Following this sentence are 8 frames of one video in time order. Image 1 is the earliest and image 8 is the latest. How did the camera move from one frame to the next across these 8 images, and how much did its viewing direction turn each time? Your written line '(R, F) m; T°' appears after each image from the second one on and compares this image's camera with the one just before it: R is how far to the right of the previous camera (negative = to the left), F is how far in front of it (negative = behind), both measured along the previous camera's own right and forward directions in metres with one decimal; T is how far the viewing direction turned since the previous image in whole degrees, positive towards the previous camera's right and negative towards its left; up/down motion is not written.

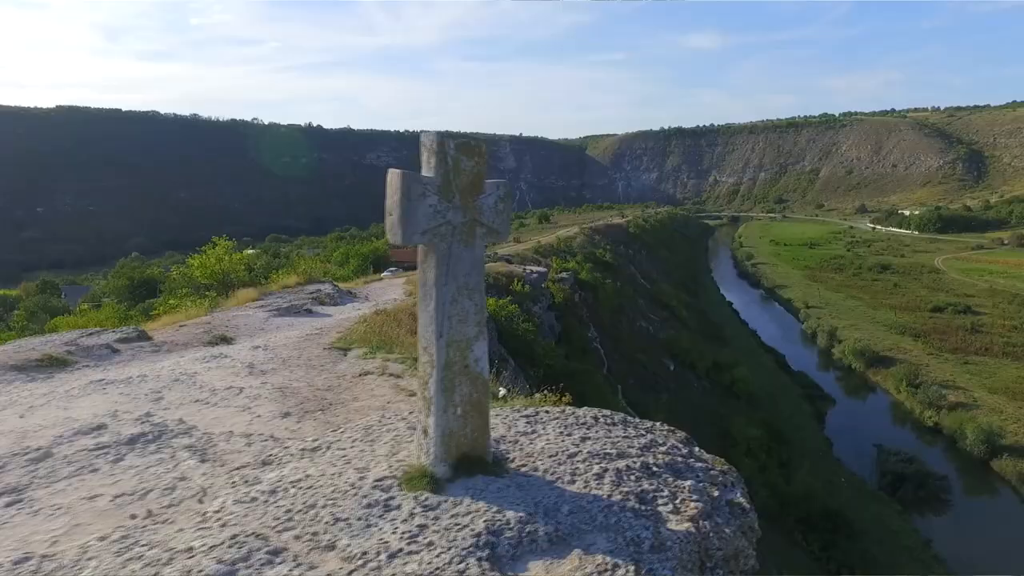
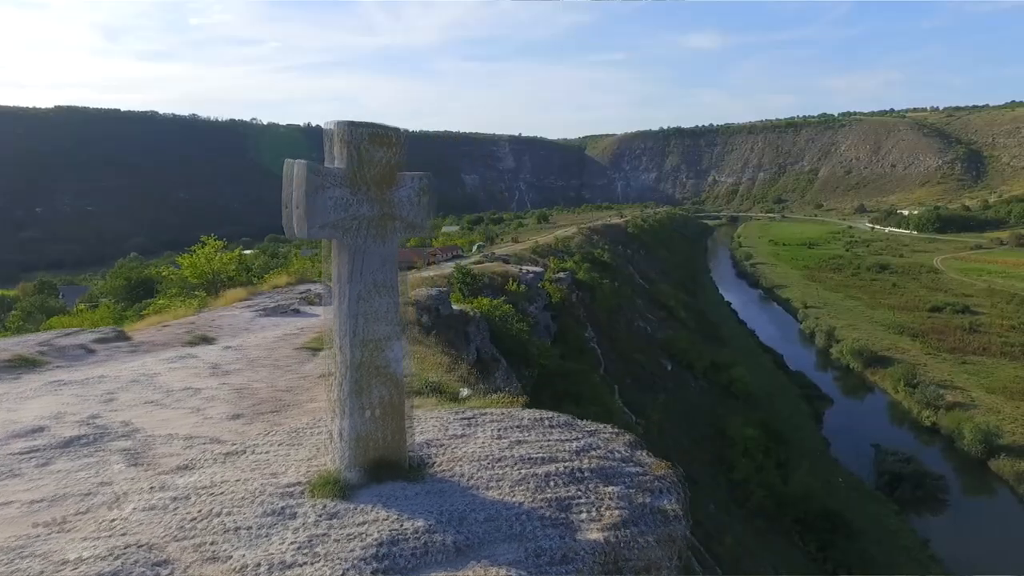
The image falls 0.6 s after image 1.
(+0.1, 0.0) m; 0°
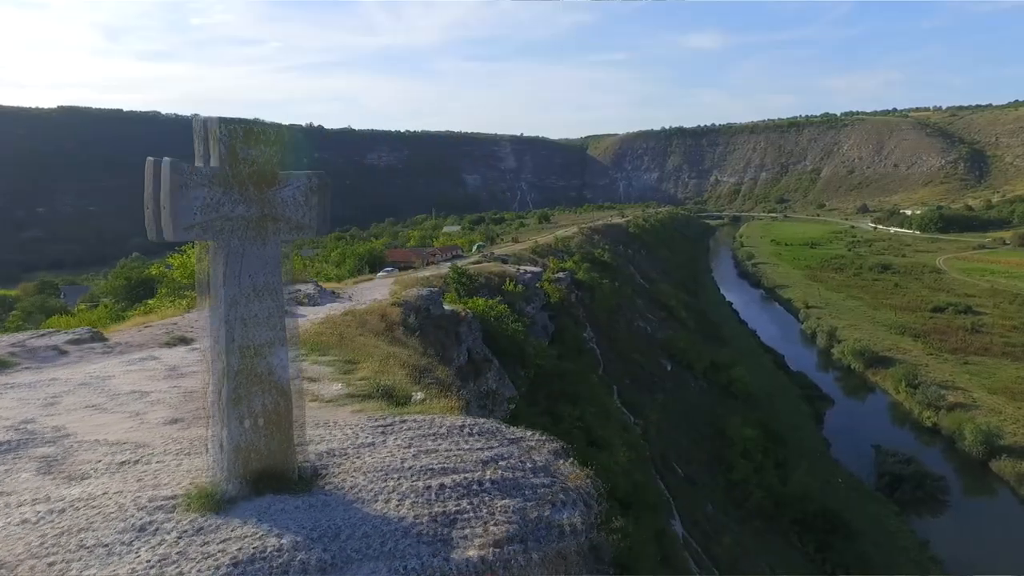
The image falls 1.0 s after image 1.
(+0.1, 0.0) m; 0°
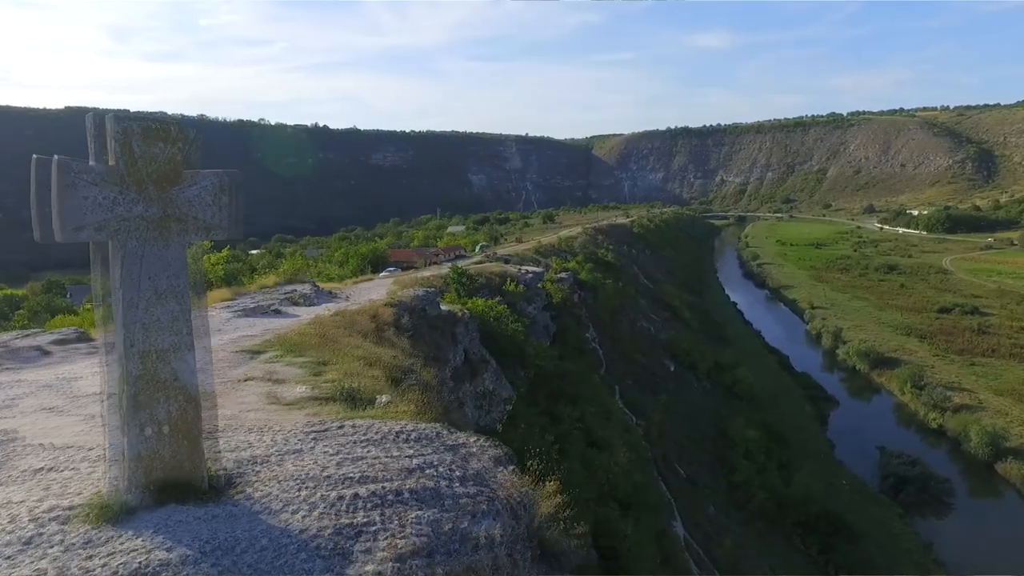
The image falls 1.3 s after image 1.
(+0.1, 0.0) m; 0°
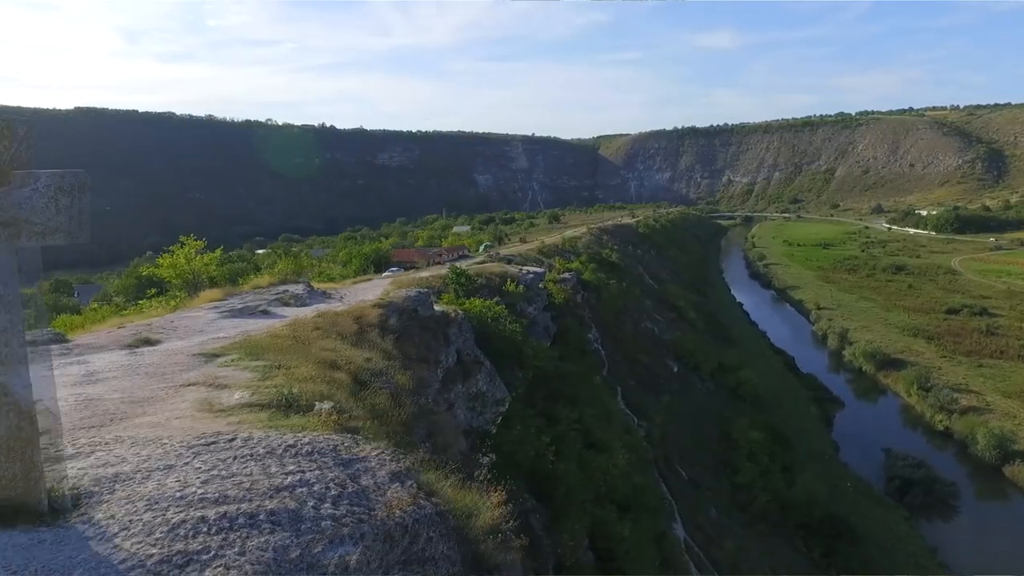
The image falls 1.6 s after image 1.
(+0.1, 0.0) m; -1°
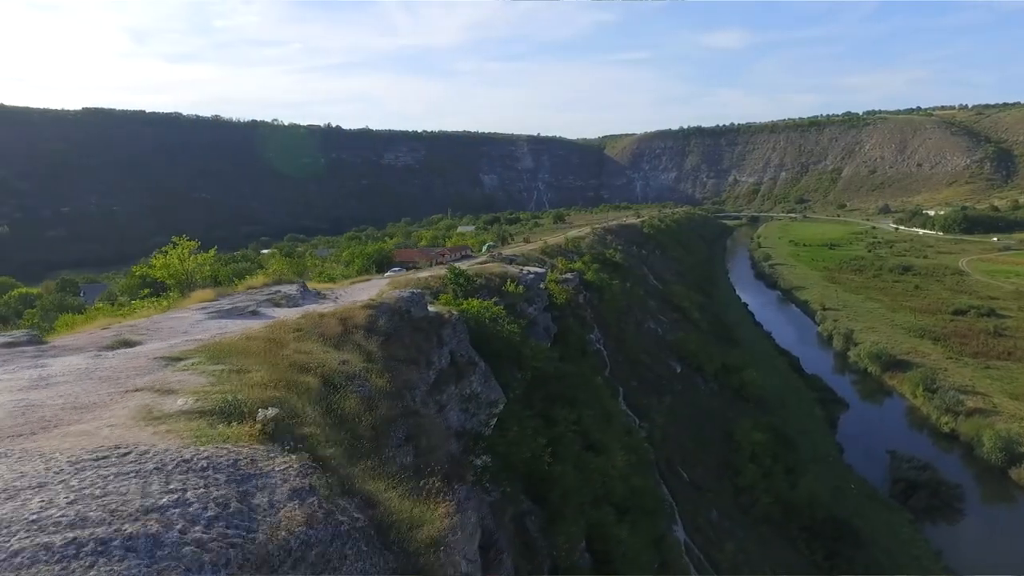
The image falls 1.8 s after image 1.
(+0.1, 0.0) m; -1°
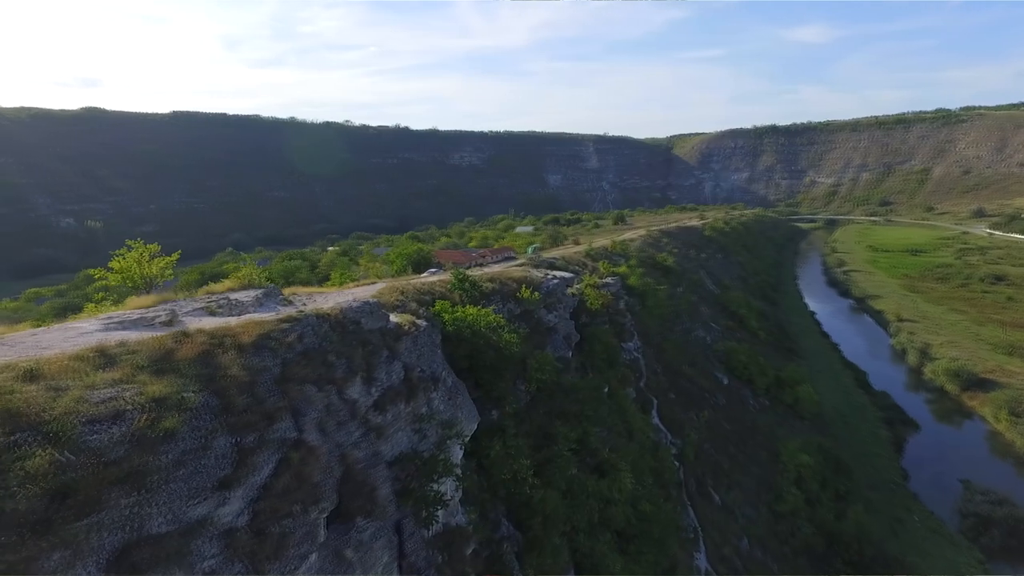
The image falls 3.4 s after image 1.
(+1.0, +0.6) m; -6°
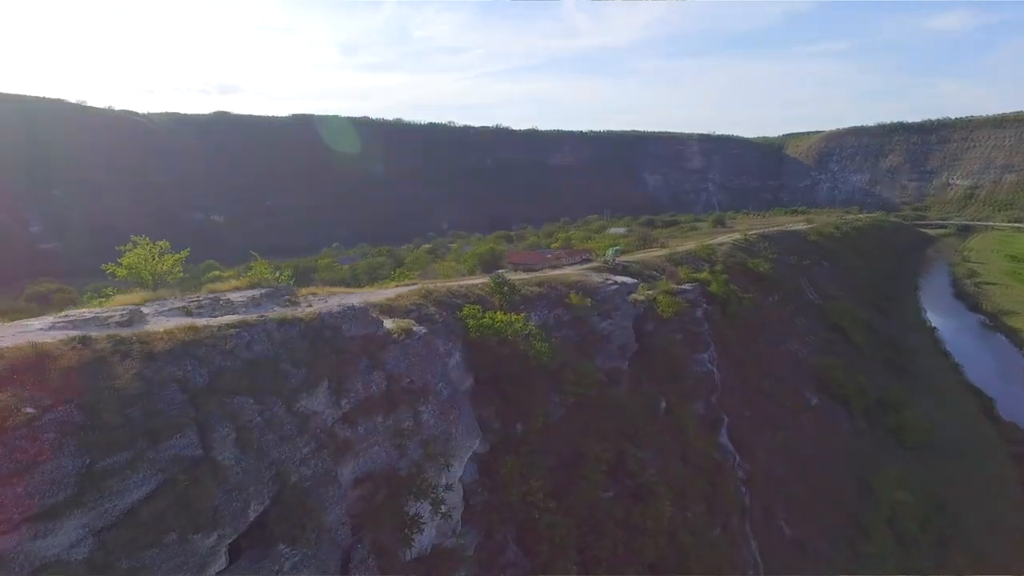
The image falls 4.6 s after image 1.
(+0.9, +0.6) m; -9°
